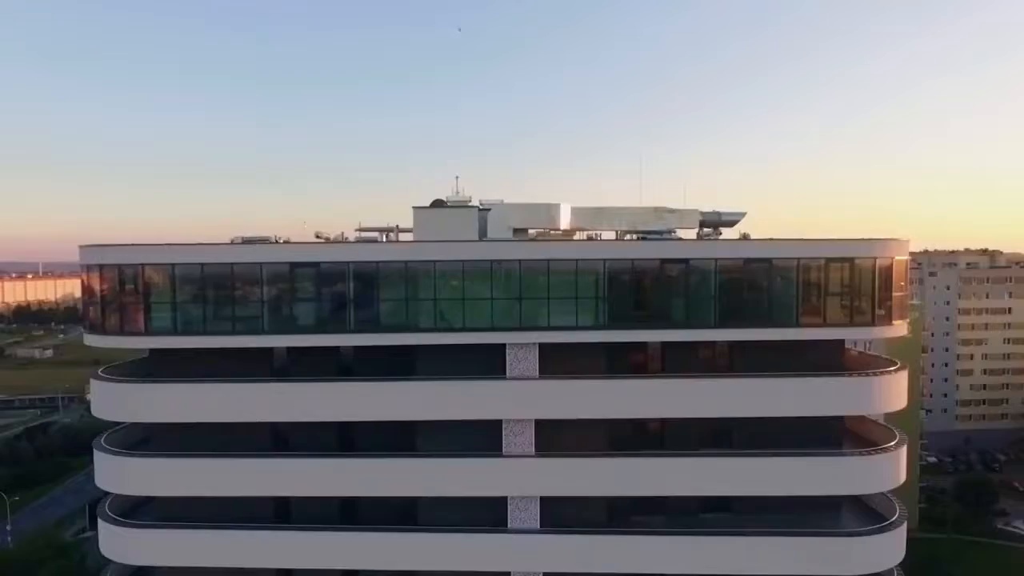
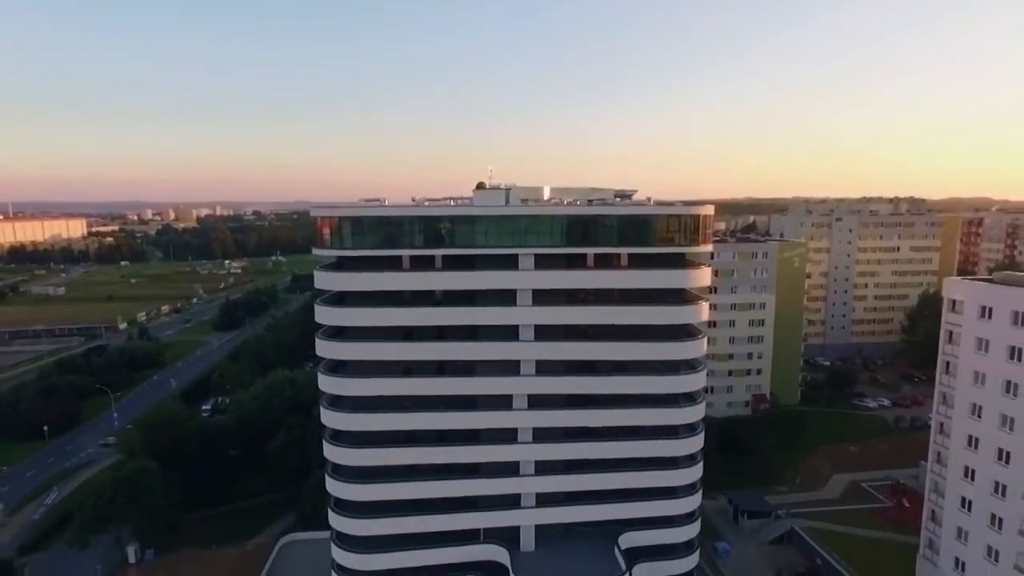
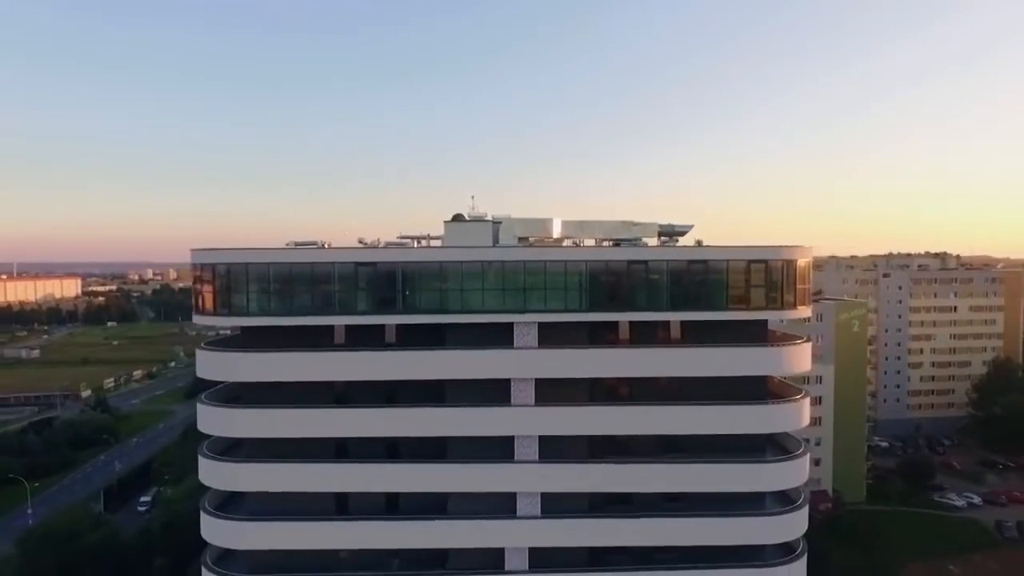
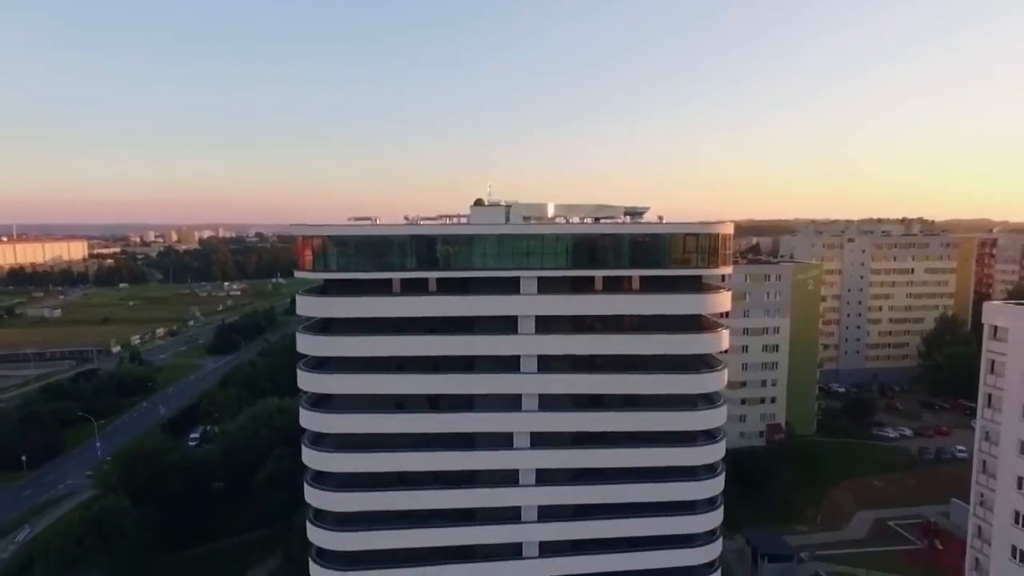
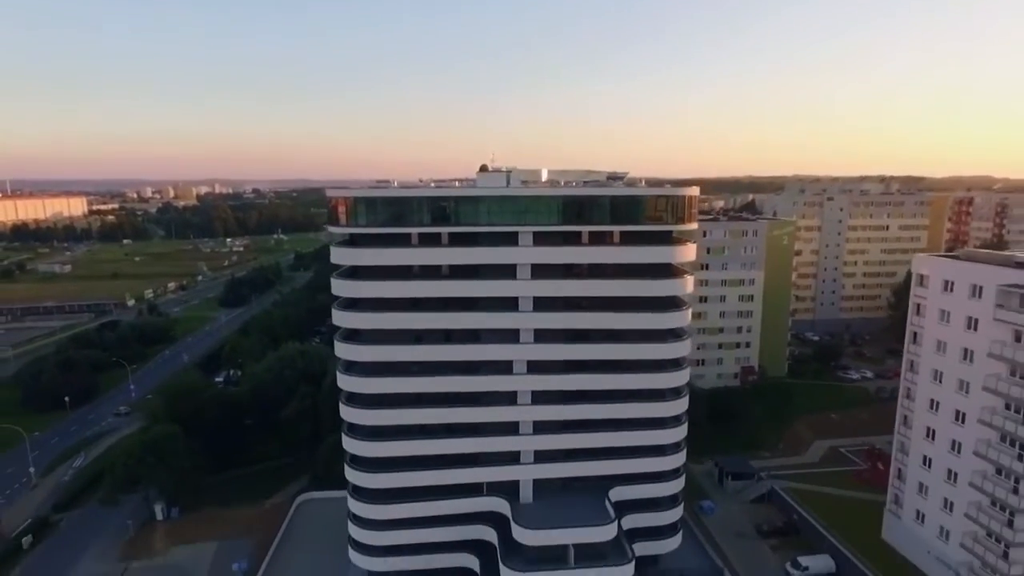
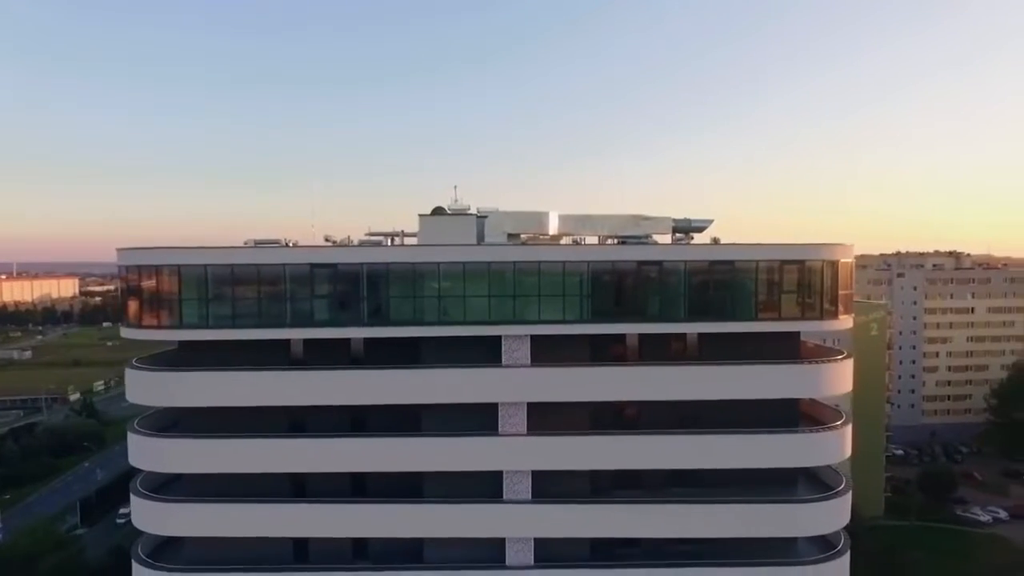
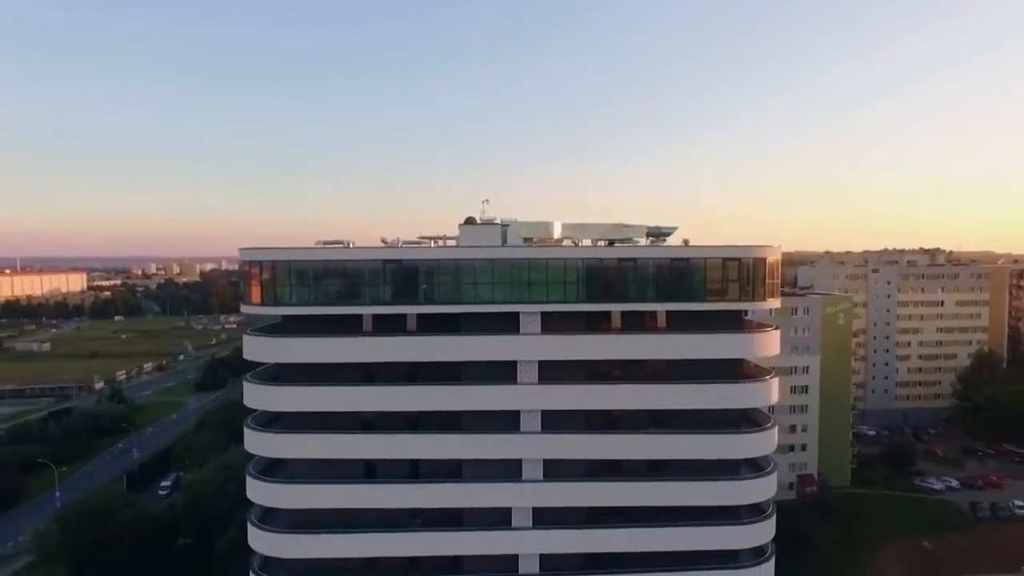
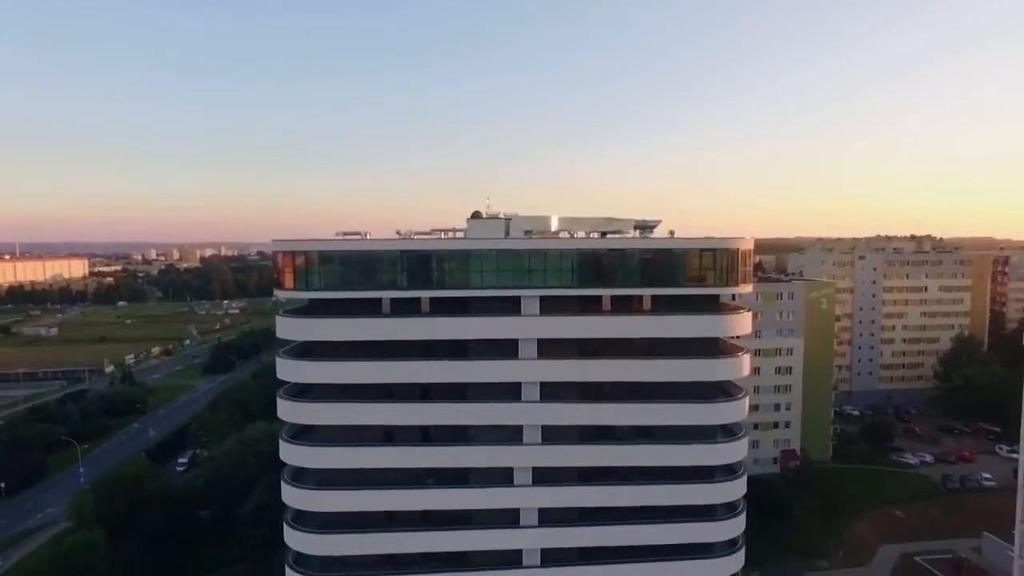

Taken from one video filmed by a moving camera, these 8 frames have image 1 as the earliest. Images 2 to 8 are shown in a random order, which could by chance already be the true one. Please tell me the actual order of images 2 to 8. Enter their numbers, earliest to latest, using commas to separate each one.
6, 3, 7, 8, 4, 2, 5
